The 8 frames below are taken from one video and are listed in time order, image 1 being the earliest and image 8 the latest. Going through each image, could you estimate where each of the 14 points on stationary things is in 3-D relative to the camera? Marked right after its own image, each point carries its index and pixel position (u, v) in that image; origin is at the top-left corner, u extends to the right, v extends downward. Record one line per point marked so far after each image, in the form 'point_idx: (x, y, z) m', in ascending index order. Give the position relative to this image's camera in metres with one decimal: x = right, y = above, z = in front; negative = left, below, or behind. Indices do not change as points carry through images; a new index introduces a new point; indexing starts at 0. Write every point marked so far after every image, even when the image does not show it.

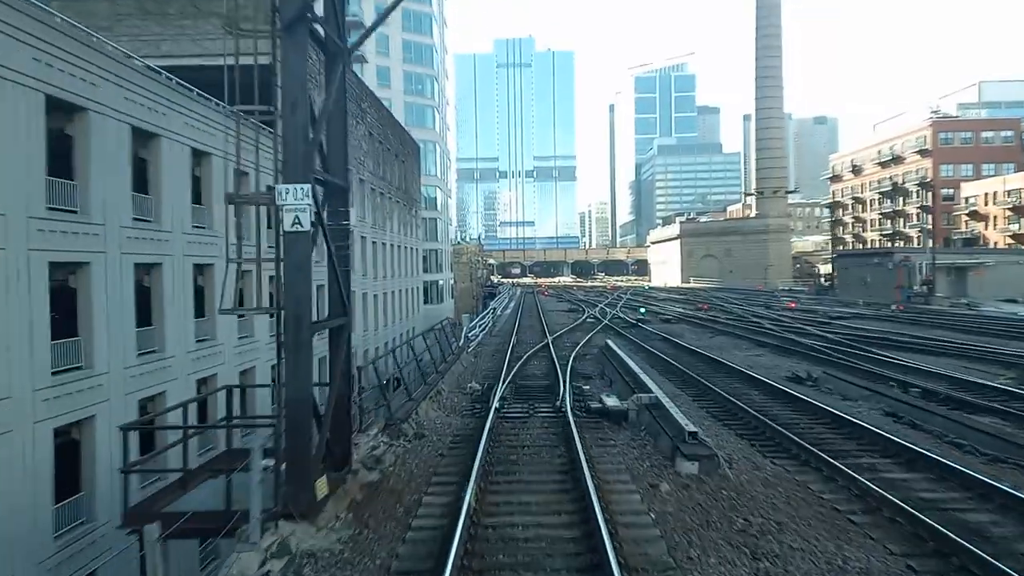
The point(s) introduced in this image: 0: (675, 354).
0: (+4.1, -1.7, +19.2) m
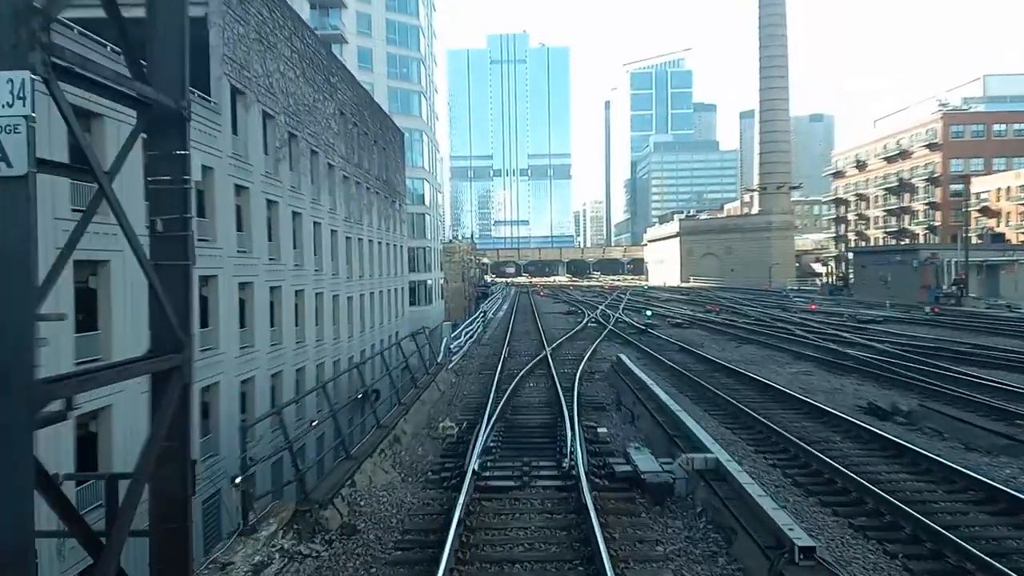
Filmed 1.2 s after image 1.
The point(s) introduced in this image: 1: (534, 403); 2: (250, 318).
0: (+3.9, -1.7, +15.8) m
1: (+0.3, -1.8, +12.1) m
2: (-6.0, -0.7, +17.4) m
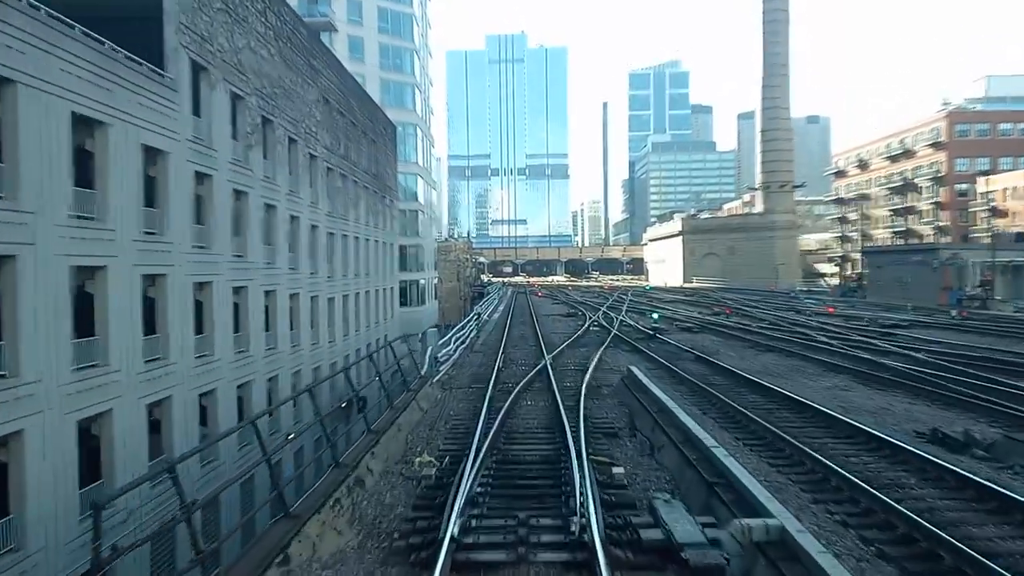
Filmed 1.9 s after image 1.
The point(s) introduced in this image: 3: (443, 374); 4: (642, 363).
0: (+3.8, -1.7, +13.9) m
1: (+0.3, -1.9, +10.2) m
2: (-6.1, -0.7, +15.5) m
3: (-1.3, -1.7, +14.8) m
4: (+2.8, -1.7, +16.4) m
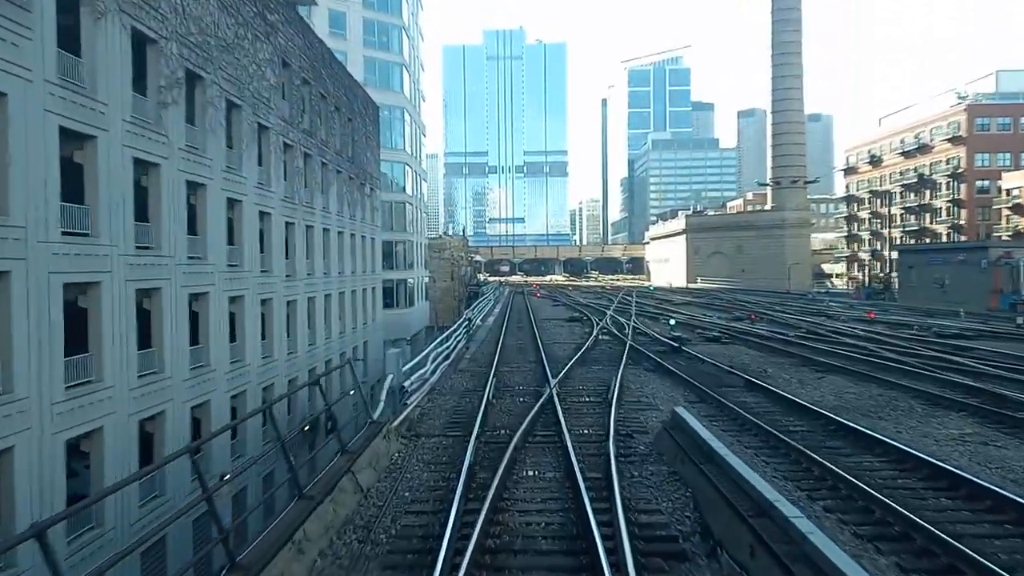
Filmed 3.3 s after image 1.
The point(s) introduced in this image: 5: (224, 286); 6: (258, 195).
0: (+3.7, -1.8, +9.9) m
1: (+0.2, -1.9, +6.2) m
2: (-6.2, -0.8, +11.5) m
3: (-1.4, -1.8, +10.8) m
4: (+2.7, -1.7, +12.4) m
5: (-6.1, +0.1, +16.0) m
6: (-6.1, +2.3, +18.3) m
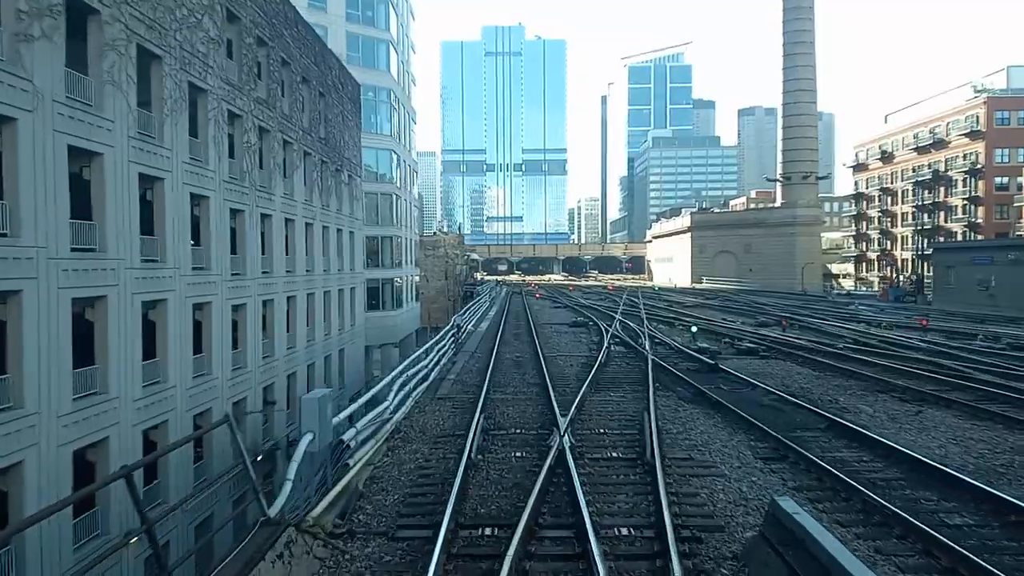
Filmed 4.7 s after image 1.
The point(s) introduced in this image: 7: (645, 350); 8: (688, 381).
0: (+3.7, -1.9, +6.3) m
1: (+0.1, -2.0, +2.6) m
2: (-6.3, -0.8, +7.9) m
3: (-1.5, -1.8, +7.2) m
4: (+2.7, -1.8, +8.8) m
5: (-6.2, 0.0, +12.4) m
6: (-6.2, +2.2, +14.7) m
7: (+3.2, -1.5, +18.1) m
8: (+3.0, -1.6, +13.2) m
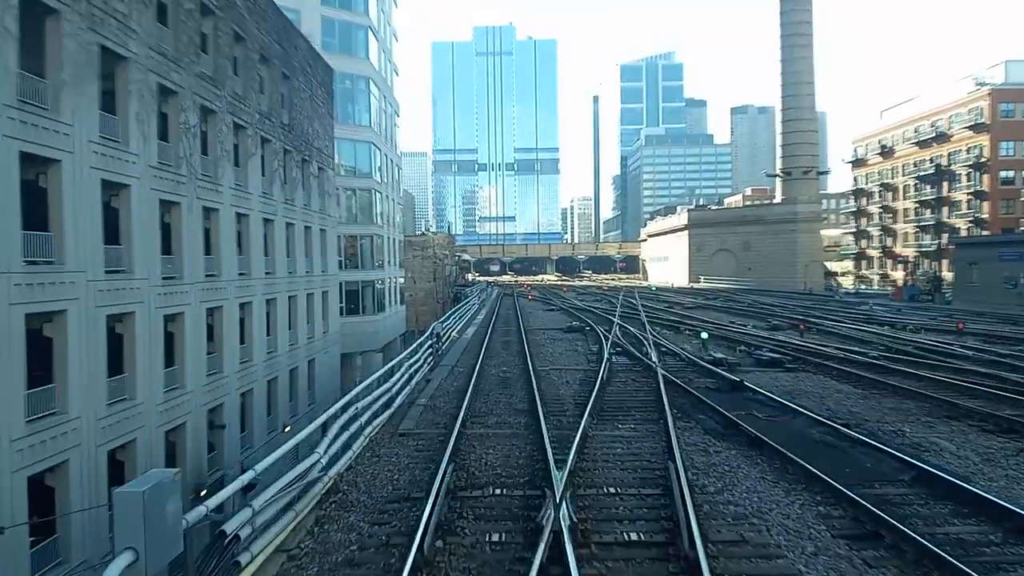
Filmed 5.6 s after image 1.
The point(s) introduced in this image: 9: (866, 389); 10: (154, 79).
0: (+3.5, -1.9, +3.9) m
1: (0.0, -2.1, +0.1) m
2: (-6.5, -0.9, +5.3) m
3: (-1.7, -1.9, +4.6) m
4: (+2.5, -1.8, +6.4) m
5: (-6.4, -0.1, +9.9) m
6: (-6.5, +2.1, +12.2) m
7: (+2.9, -1.5, +15.7) m
8: (+2.8, -1.7, +10.7) m
9: (+5.9, -1.7, +12.6) m
10: (-6.4, +3.8, +13.7) m
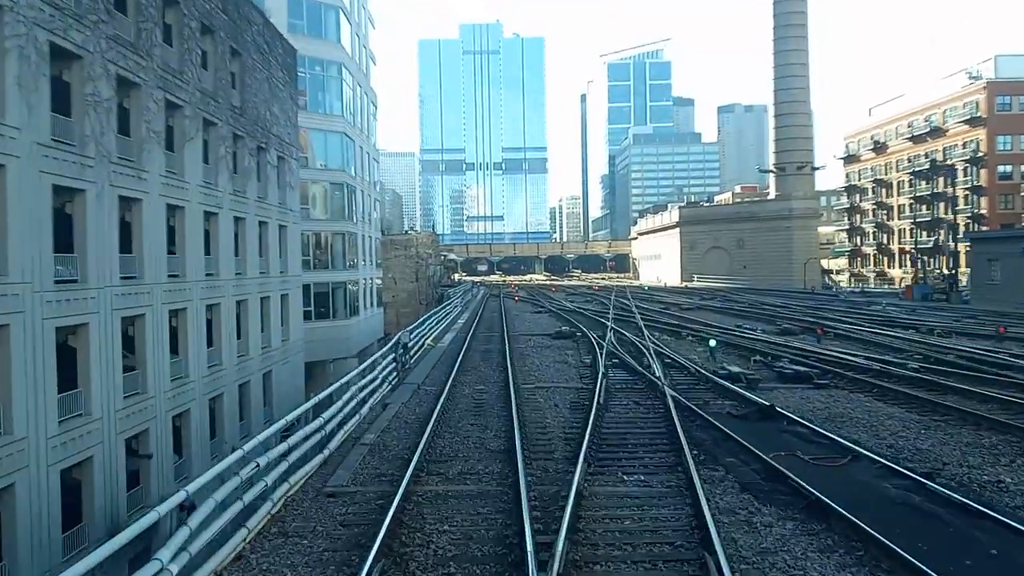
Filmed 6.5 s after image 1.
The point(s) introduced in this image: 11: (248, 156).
0: (+3.3, -2.0, +1.5) m
1: (-0.2, -2.1, -2.3) m
2: (-6.7, -1.0, +2.8) m
3: (-1.9, -2.0, +2.2) m
4: (+2.2, -1.9, +3.9) m
5: (-6.7, -0.2, +7.3) m
6: (-6.8, +2.0, +9.6) m
7: (+2.5, -1.6, +13.3) m
8: (+2.5, -1.7, +8.3) m
9: (+5.6, -1.7, +10.3) m
10: (-6.8, +3.7, +11.1) m
11: (-6.9, +3.4, +19.8) m
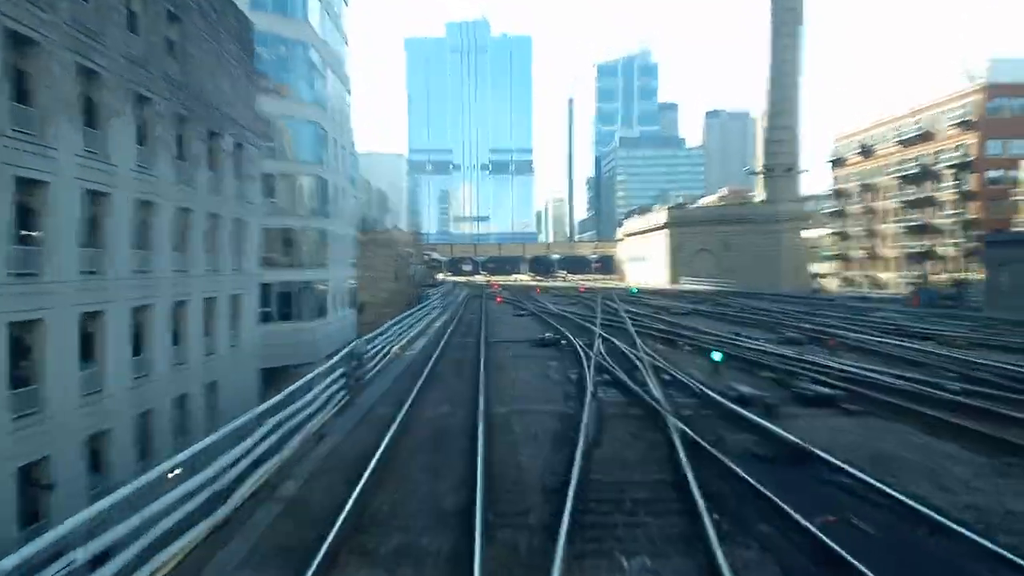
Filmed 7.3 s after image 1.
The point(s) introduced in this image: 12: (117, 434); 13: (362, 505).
0: (+3.1, -2.0, -0.5) m
1: (-0.3, -2.2, -4.4) m
2: (-6.9, -1.0, +0.6) m
3: (-2.1, -2.0, +0.1) m
4: (+2.0, -2.0, +1.9) m
5: (-7.0, -0.2, +5.1) m
6: (-7.1, +2.1, +7.4) m
7: (+2.1, -1.6, +11.2) m
8: (+2.2, -1.8, +6.3) m
9: (+5.2, -1.8, +8.3) m
10: (-7.1, +3.7, +9.0) m
11: (-7.4, +3.5, +17.6) m
12: (-7.1, -2.6, +13.7) m
13: (-1.3, -1.9, +7.1) m
